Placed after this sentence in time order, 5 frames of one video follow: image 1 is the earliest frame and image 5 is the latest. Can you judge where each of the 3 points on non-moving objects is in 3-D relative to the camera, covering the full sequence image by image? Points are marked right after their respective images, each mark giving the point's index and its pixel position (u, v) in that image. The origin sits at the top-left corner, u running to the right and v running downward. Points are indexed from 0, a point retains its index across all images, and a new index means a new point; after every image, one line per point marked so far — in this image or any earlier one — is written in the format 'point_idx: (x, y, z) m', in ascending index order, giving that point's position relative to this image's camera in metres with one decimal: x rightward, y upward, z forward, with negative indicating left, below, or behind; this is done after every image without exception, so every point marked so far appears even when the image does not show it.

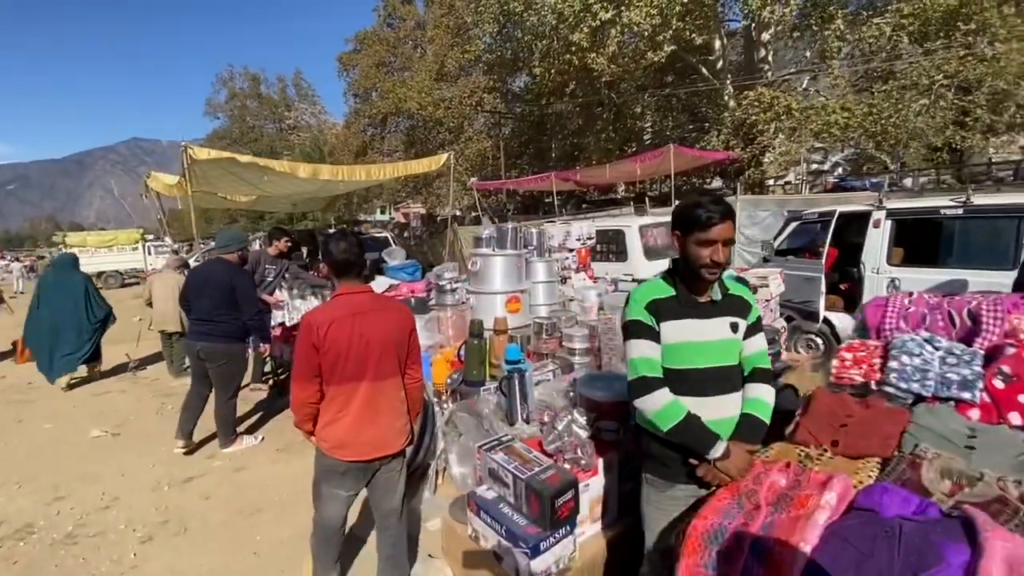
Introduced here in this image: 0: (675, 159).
0: (+5.2, +4.1, +15.8) m
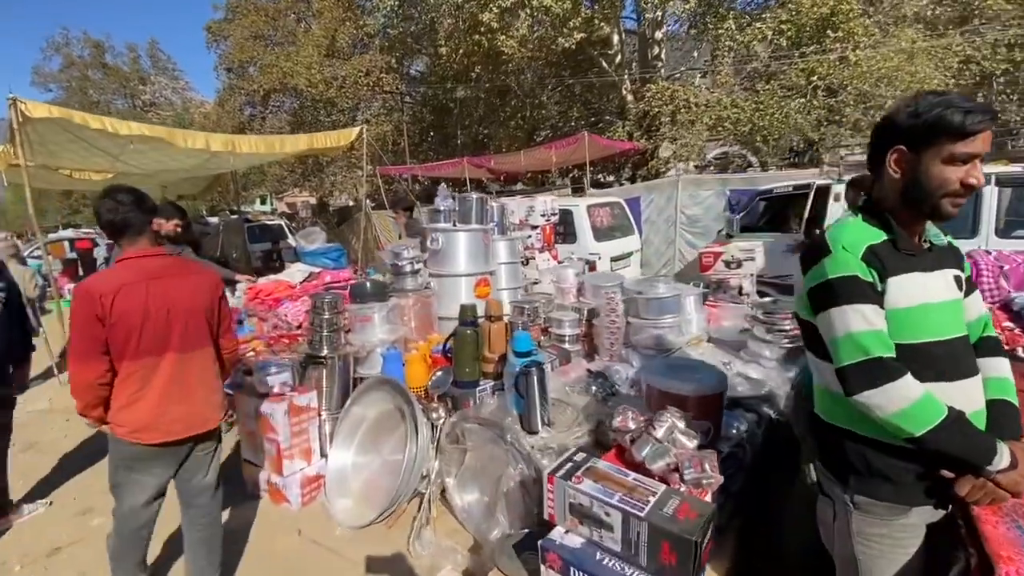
0: (+2.5, +4.5, +15.8) m
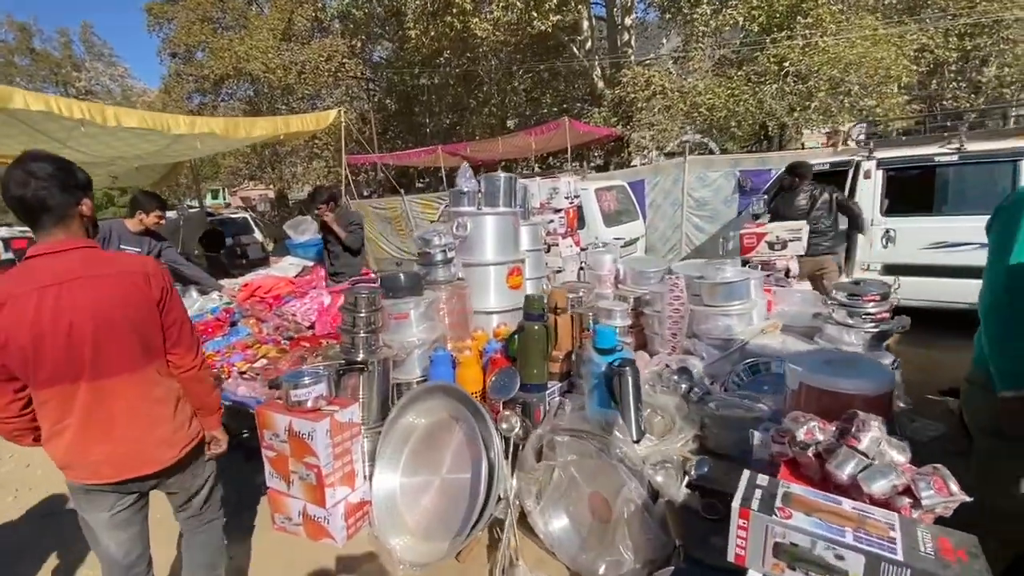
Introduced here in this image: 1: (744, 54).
0: (+1.8, +4.8, +15.4) m
1: (+7.7, +7.8, +16.4) m
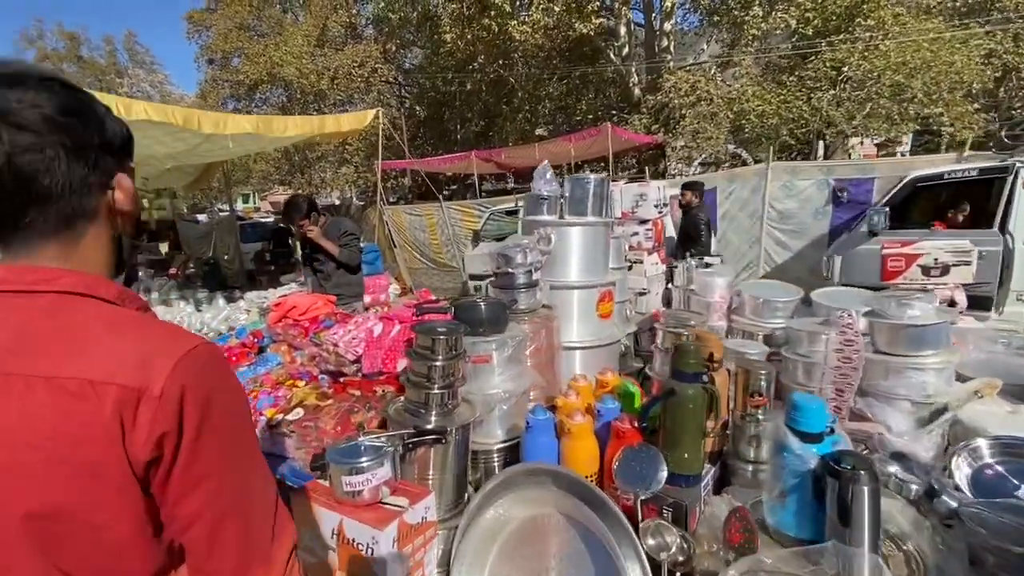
0: (+3.0, +4.4, +14.6) m
1: (+9.0, +7.2, +15.4) m
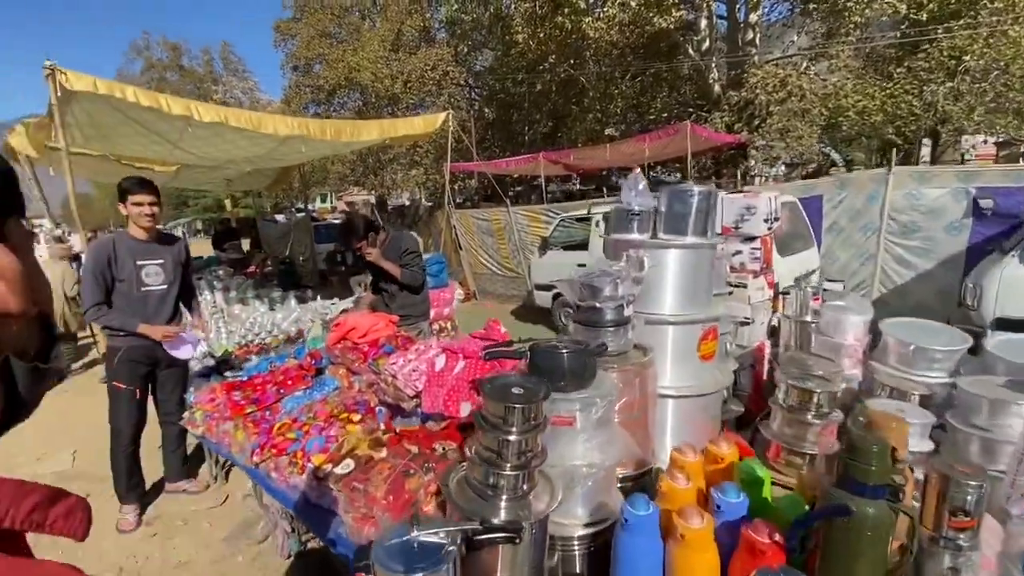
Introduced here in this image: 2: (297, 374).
0: (+5.0, +4.1, +13.7) m
1: (+11.2, +6.7, +13.7) m
2: (-1.4, -0.6, +3.2) m
